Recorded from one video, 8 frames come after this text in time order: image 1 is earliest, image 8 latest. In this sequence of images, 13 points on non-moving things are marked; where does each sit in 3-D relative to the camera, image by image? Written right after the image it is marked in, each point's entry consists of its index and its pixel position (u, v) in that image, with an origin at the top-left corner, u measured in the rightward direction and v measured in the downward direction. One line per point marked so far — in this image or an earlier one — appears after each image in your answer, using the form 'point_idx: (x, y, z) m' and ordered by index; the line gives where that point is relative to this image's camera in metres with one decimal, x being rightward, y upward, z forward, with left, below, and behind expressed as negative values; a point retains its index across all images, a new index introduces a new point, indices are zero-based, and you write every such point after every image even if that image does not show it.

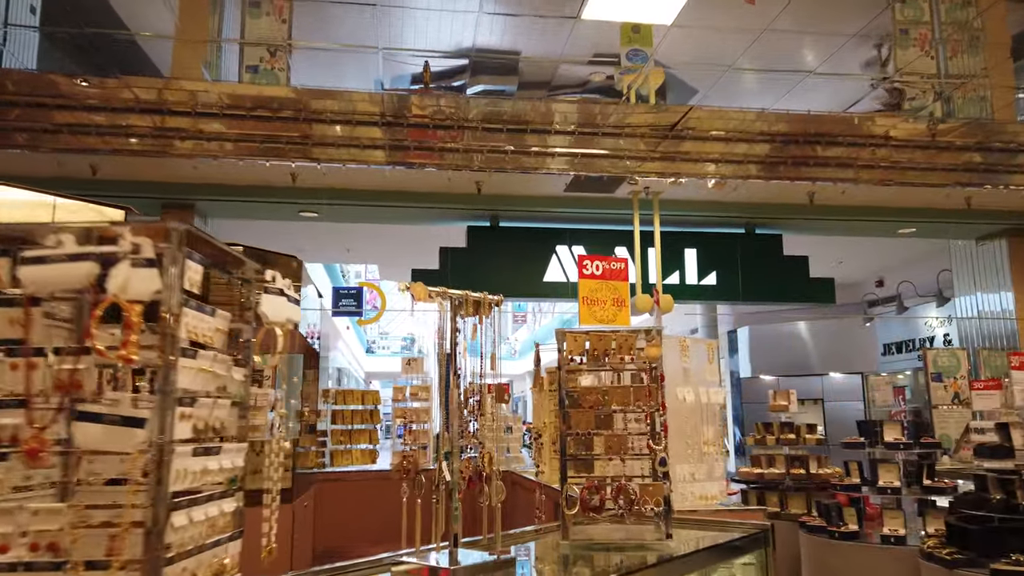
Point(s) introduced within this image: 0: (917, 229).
0: (+3.7, +0.5, +6.8) m
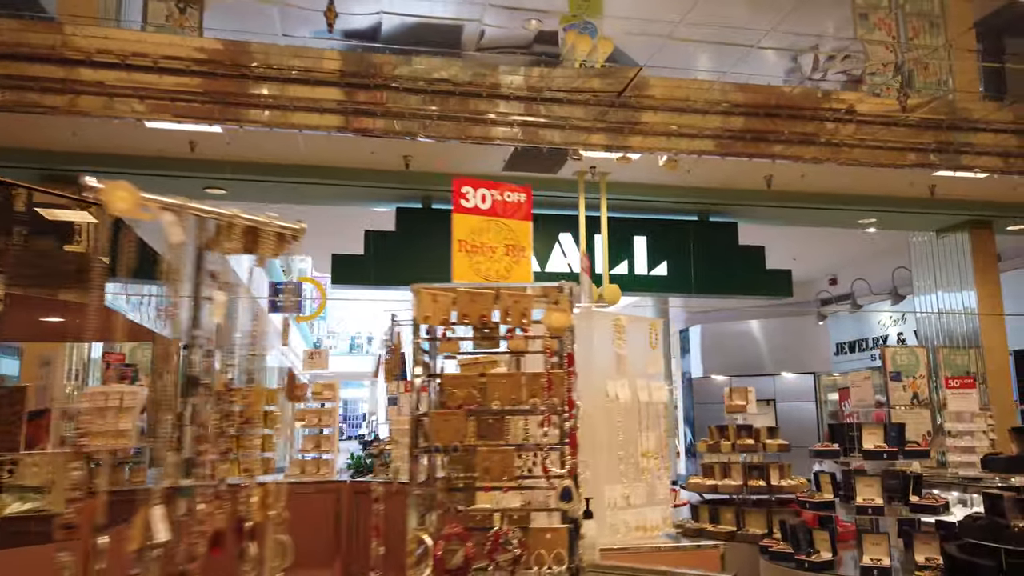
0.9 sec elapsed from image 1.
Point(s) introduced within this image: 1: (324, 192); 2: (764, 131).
0: (+3.1, +0.6, +6.4) m
1: (-1.4, +0.7, +5.5) m
2: (+1.4, +0.9, +4.2) m
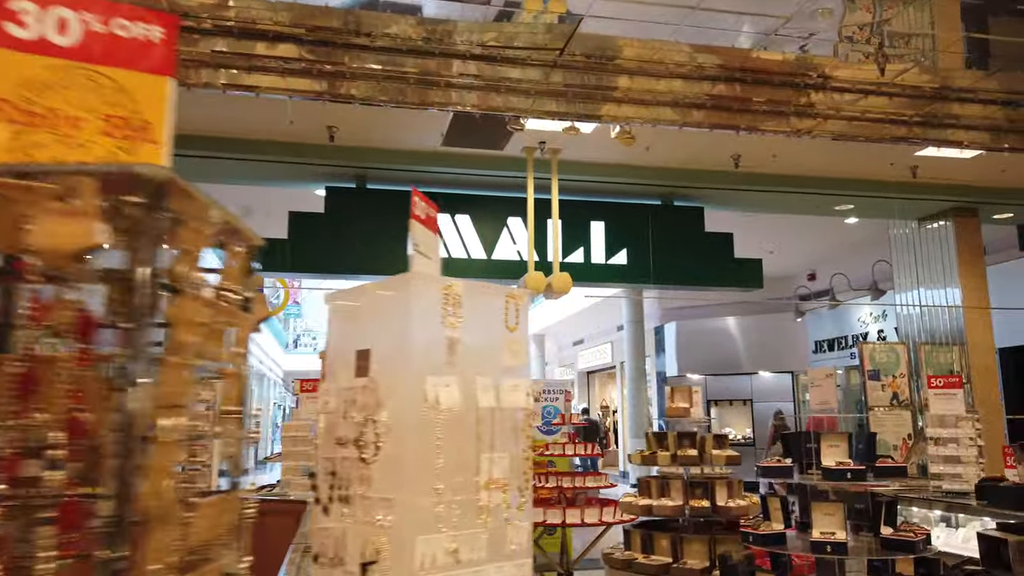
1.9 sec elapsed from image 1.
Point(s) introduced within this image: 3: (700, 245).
0: (+2.7, +0.6, +5.9) m
1: (-1.8, +0.8, +4.9) m
2: (+1.1, +0.9, +3.7) m
3: (+1.4, +0.3, +5.4) m
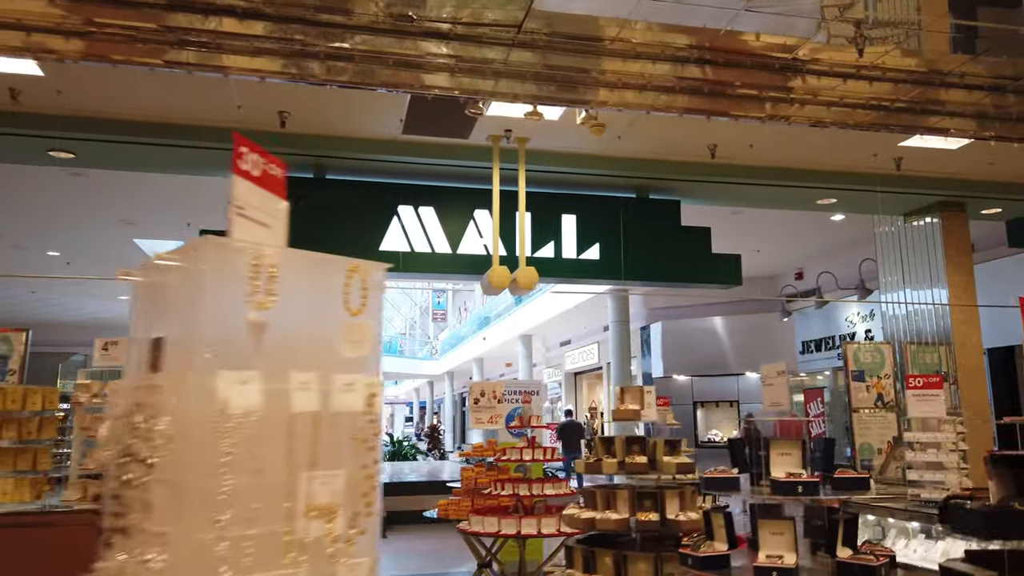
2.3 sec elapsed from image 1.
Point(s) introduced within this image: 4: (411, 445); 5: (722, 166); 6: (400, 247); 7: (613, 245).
0: (+2.5, +0.7, +5.7) m
1: (-2.0, +0.8, +4.7) m
2: (+0.8, +1.0, +3.4) m
3: (+1.1, +0.3, +5.2) m
4: (-2.2, -3.4, +16.3) m
5: (+1.4, +0.8, +5.1) m
6: (-0.7, +0.3, +4.8) m
7: (+0.7, +0.3, +5.1) m
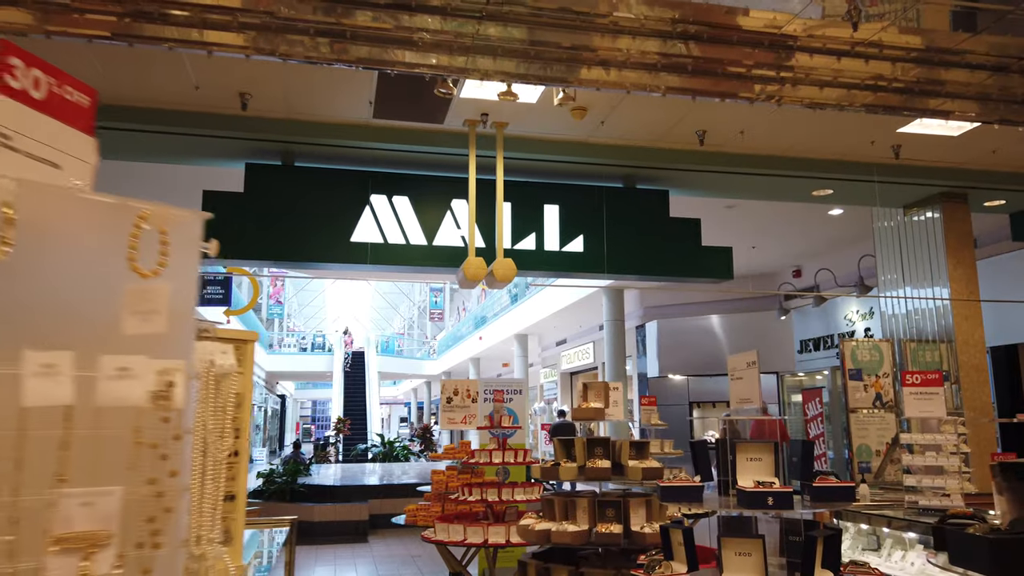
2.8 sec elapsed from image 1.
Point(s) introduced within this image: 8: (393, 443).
0: (+2.4, +0.7, +5.5) m
1: (-2.1, +0.9, +4.4) m
2: (+0.7, +1.0, +3.2) m
3: (+1.0, +0.4, +5.0) m
4: (-2.4, -3.4, +16.1) m
5: (+1.3, +0.9, +4.9) m
6: (-0.8, +0.3, +4.5) m
7: (+0.6, +0.3, +4.9) m
8: (-2.5, -3.2, +15.7) m
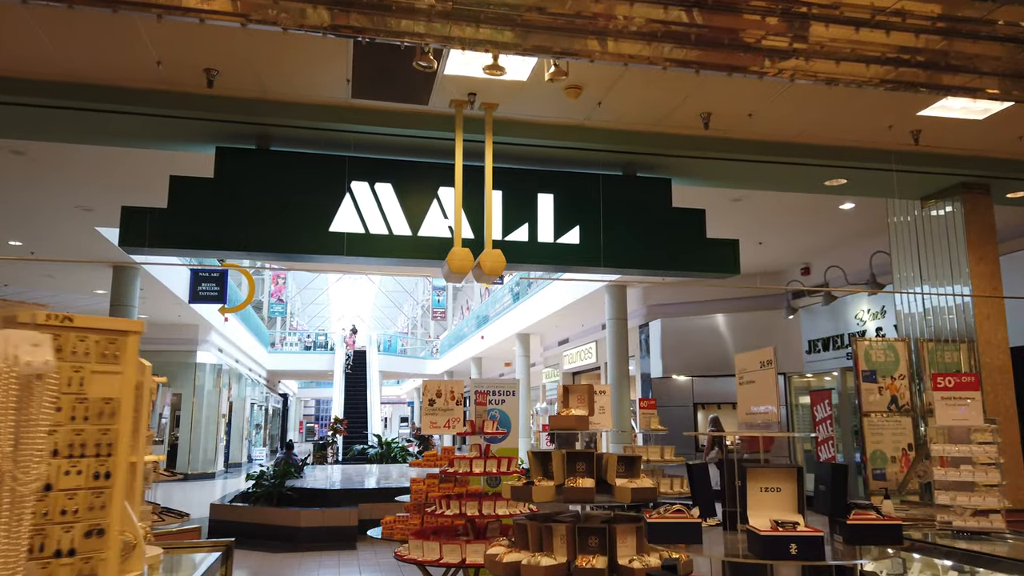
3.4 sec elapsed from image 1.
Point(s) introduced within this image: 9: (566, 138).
0: (+2.3, +0.7, +5.1) m
1: (-2.2, +0.9, +4.1) m
2: (+0.6, +1.0, +2.9) m
3: (+1.0, +0.4, +4.6) m
4: (-2.3, -3.3, +15.8) m
5: (+1.3, +0.9, +4.6) m
6: (-0.9, +0.3, +4.2) m
7: (+0.5, +0.4, +4.6) m
8: (-2.5, -3.2, +15.4) m
9: (+0.3, +0.9, +4.4) m
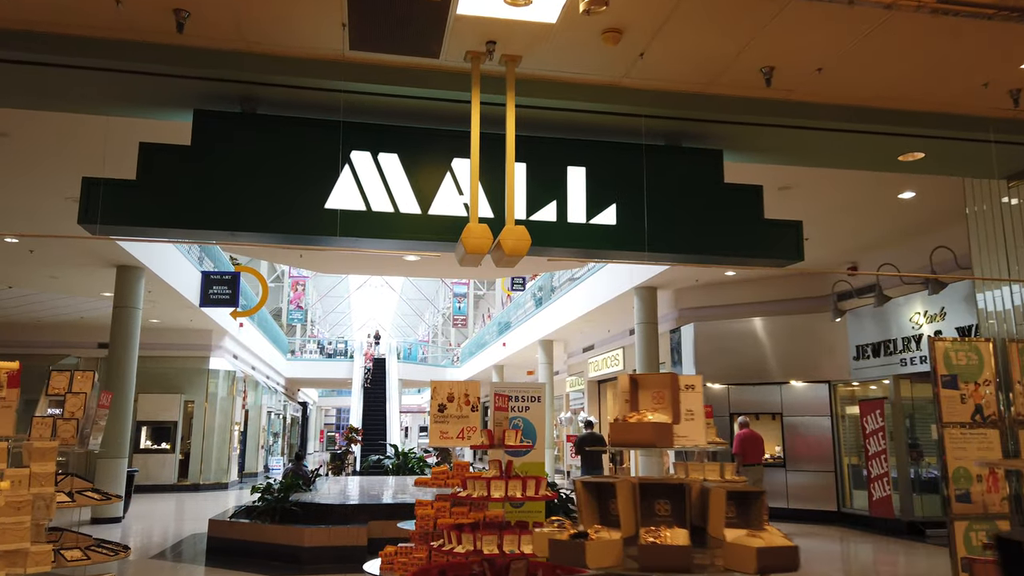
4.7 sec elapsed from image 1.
0: (+2.5, +0.8, +4.5) m
1: (-2.0, +1.0, +3.6) m
2: (+0.7, +1.1, +2.2) m
3: (+1.1, +0.5, +4.0) m
4: (-1.9, -3.4, +15.2) m
5: (+1.4, +1.0, +3.9) m
6: (-0.8, +0.4, +3.6) m
7: (+0.6, +0.4, +3.9) m
8: (-2.0, -3.3, +14.8) m
9: (+0.4, +0.9, +3.8) m
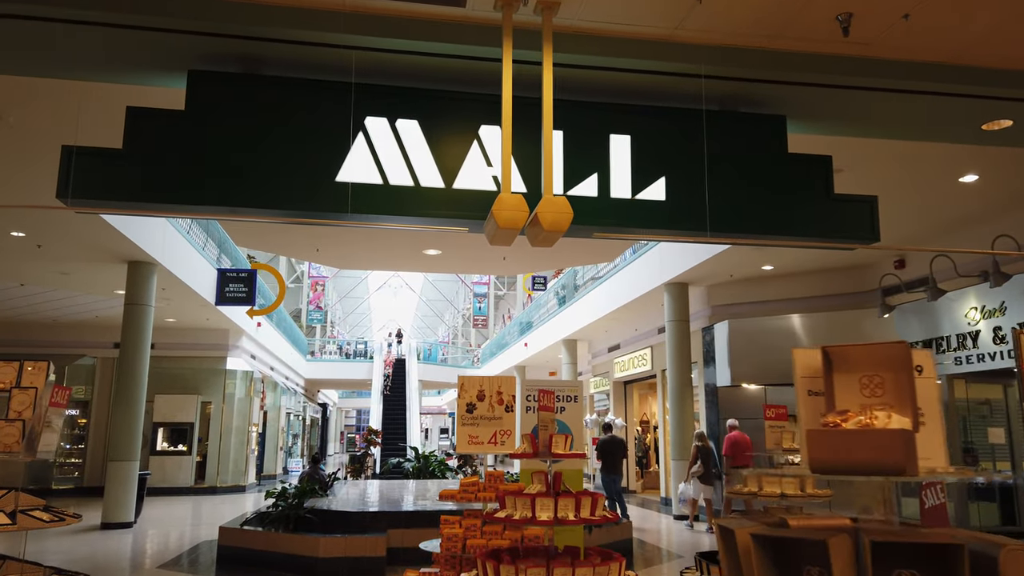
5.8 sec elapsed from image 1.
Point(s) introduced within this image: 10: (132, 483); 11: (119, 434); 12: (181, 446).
0: (+2.6, +0.9, +3.9) m
1: (-1.9, +1.0, +3.2) m
2: (+0.8, +1.2, +1.8) m
3: (+1.3, +0.5, +3.5) m
4: (-1.4, -3.4, +14.8) m
5: (+1.5, +1.0, +3.4) m
6: (-0.6, +0.5, +3.2) m
7: (+0.8, +0.5, +3.4) m
8: (-1.6, -3.2, +14.4) m
9: (+0.6, +1.0, +3.3) m
10: (-5.2, -2.7, +10.3) m
11: (-5.4, -2.0, +10.3) m
12: (-7.5, -3.6, +17.1) m
